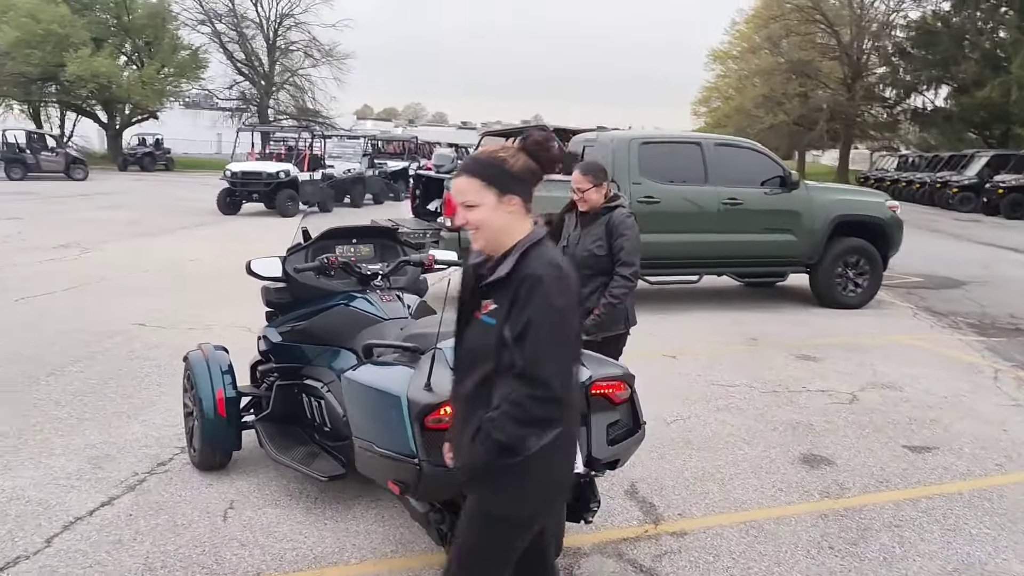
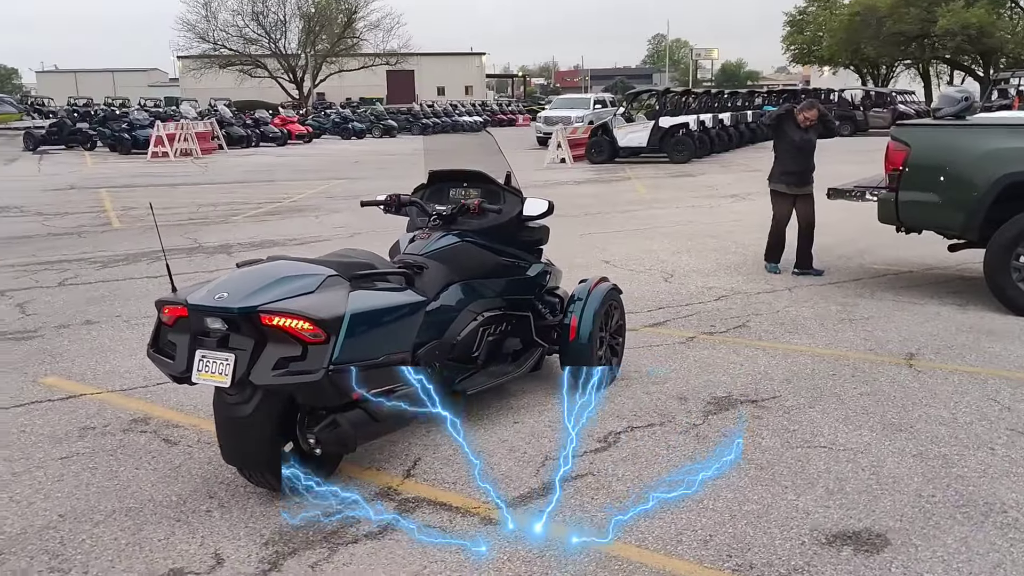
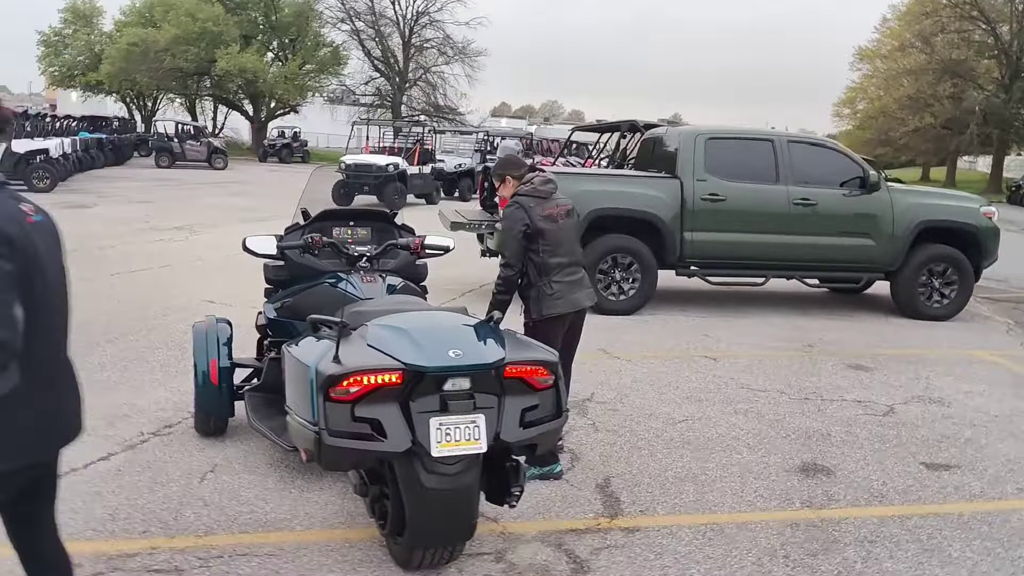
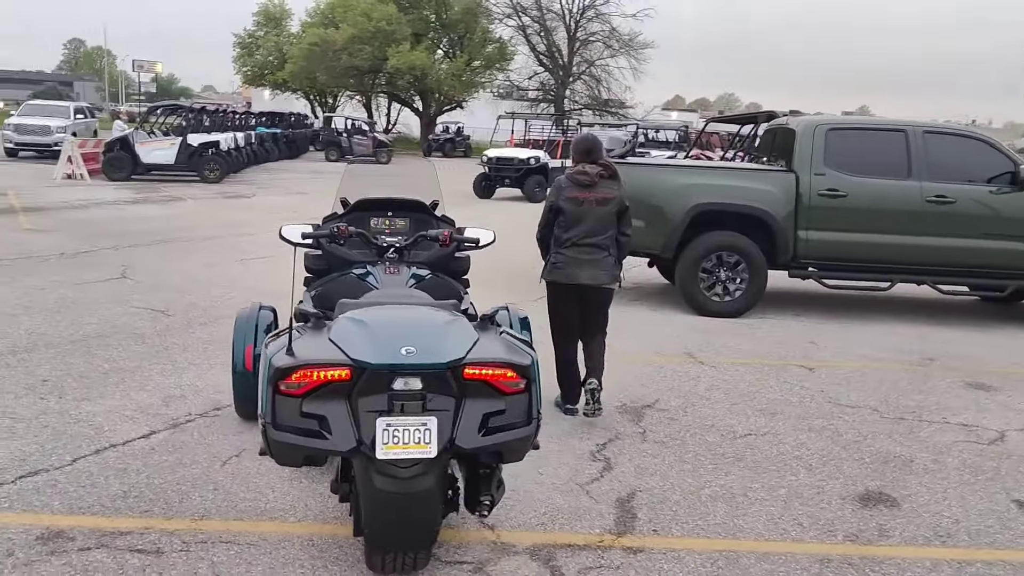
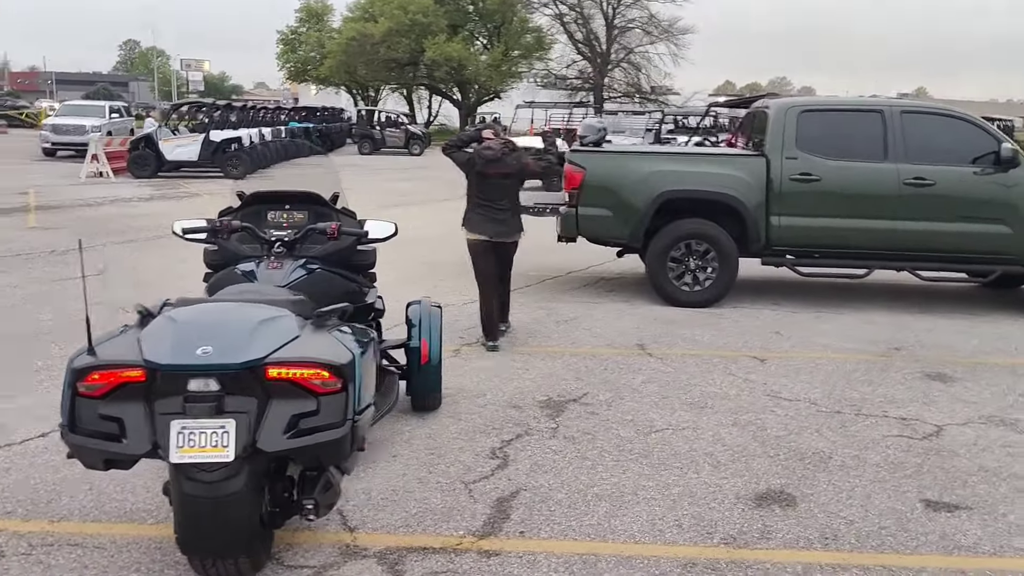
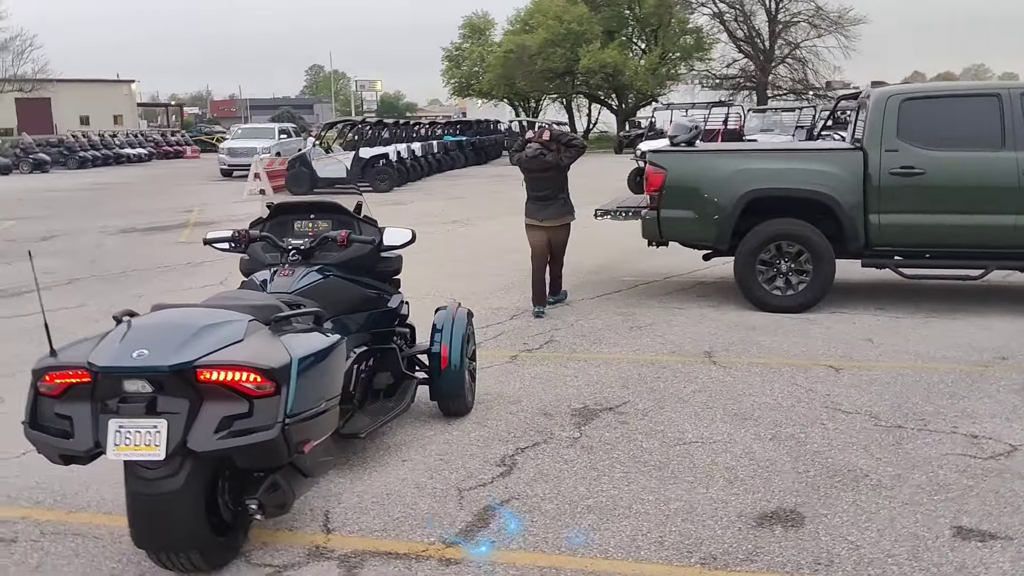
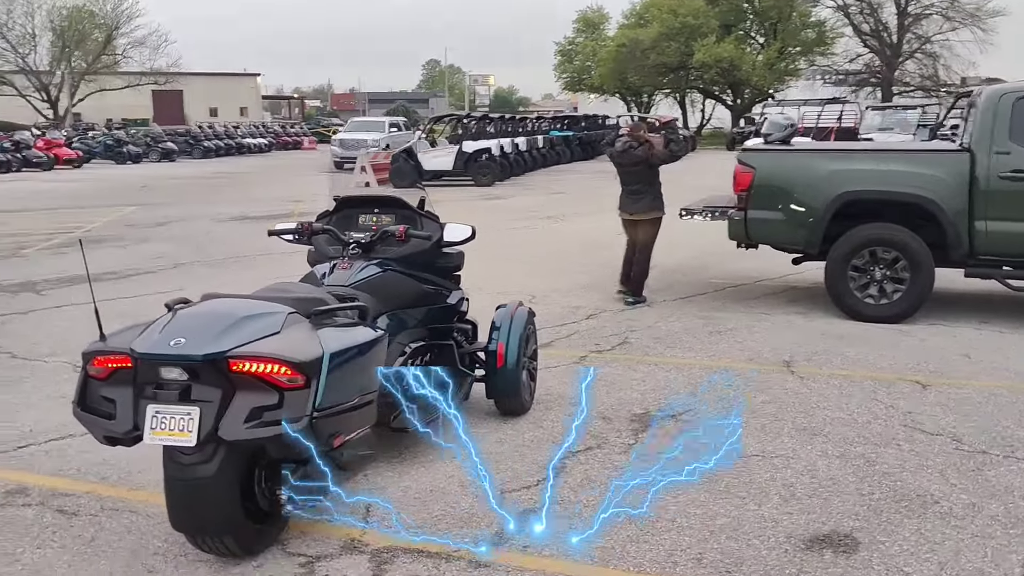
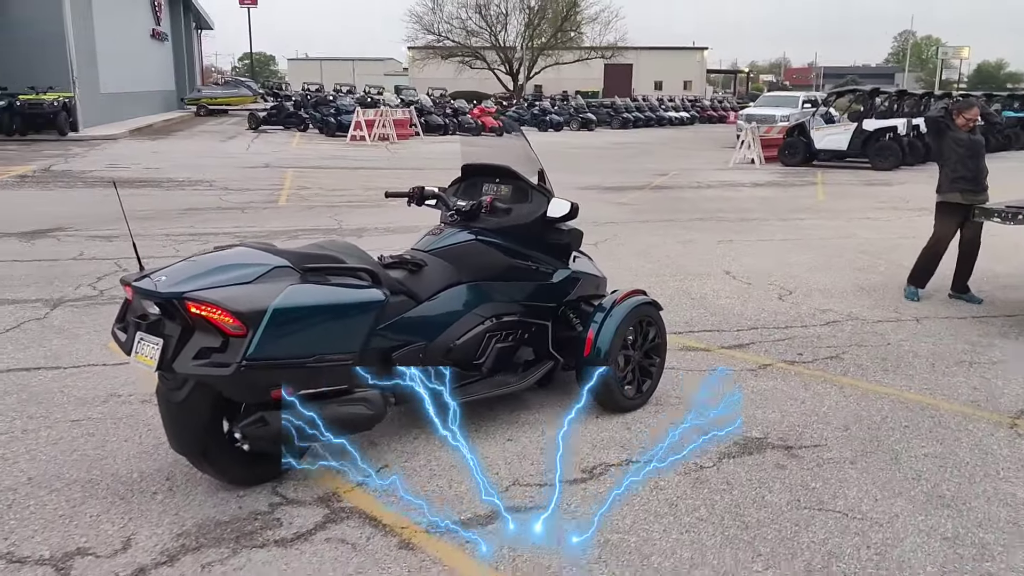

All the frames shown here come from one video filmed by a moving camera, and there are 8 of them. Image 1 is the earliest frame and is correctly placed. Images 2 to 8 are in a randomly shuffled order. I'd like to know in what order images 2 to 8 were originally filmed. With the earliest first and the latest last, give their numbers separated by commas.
3, 4, 5, 6, 7, 2, 8
